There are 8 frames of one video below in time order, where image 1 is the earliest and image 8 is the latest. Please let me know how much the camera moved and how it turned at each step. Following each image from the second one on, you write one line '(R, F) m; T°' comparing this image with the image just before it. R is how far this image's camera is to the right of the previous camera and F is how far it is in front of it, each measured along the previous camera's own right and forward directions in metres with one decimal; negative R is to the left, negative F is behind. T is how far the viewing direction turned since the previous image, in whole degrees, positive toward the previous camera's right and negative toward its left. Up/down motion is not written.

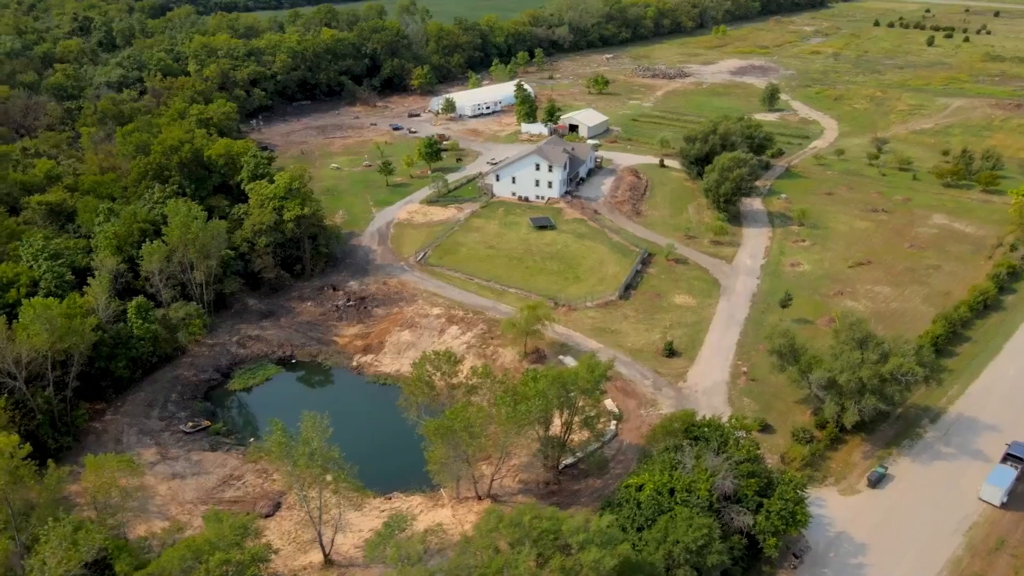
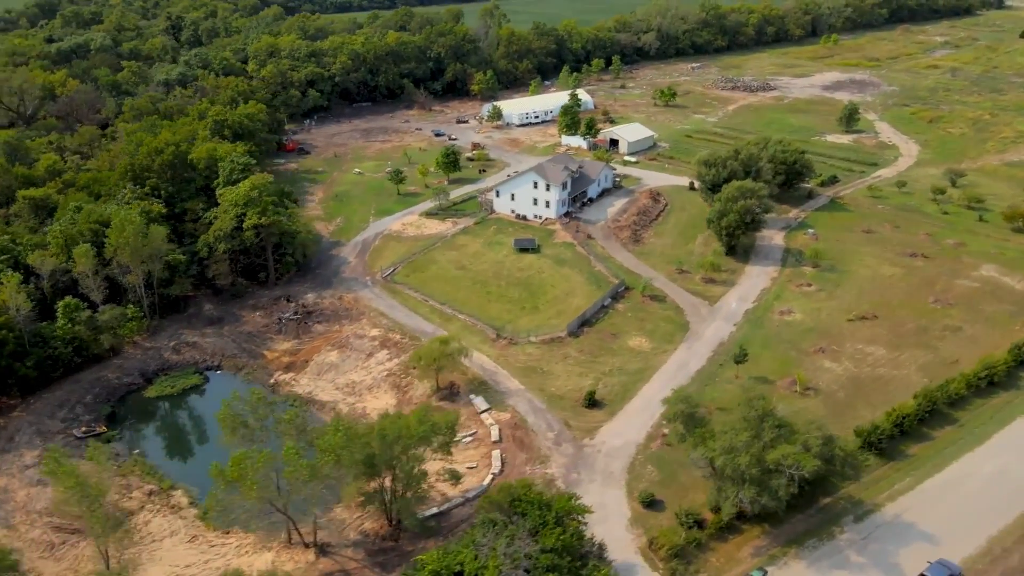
(+11.1, +3.6) m; -10°
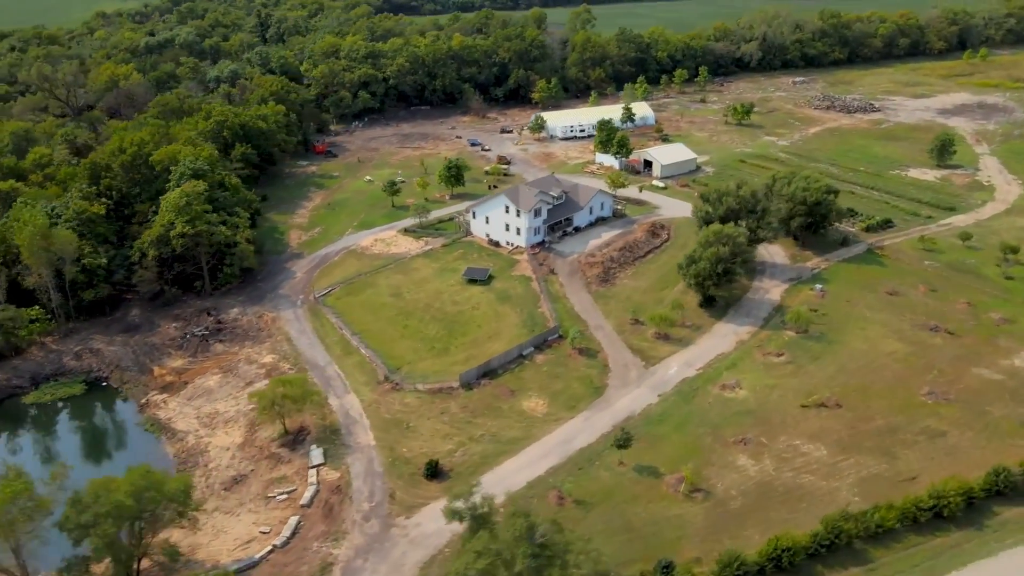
(+13.5, +6.3) m; -11°
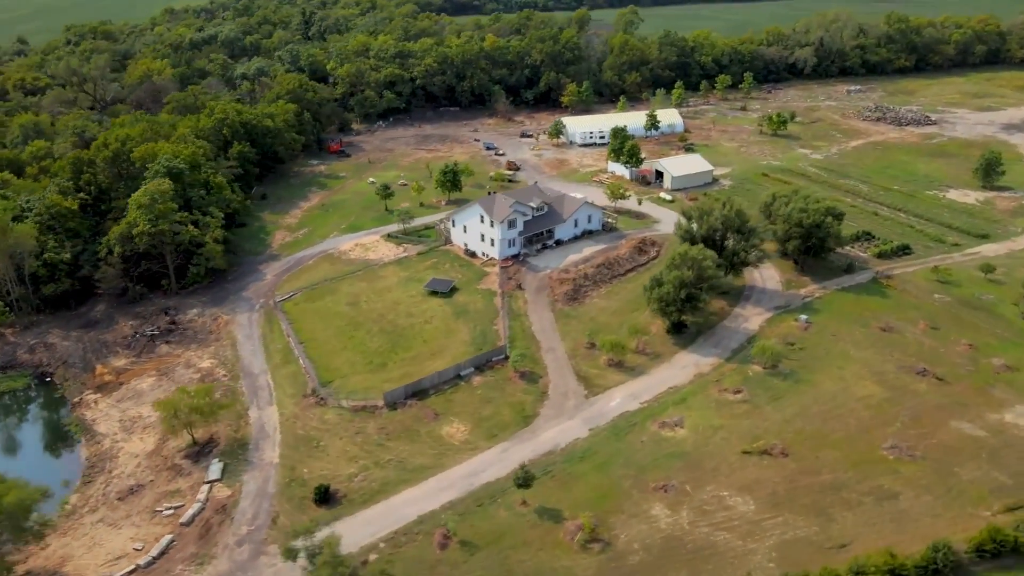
(+7.4, +2.6) m; -6°
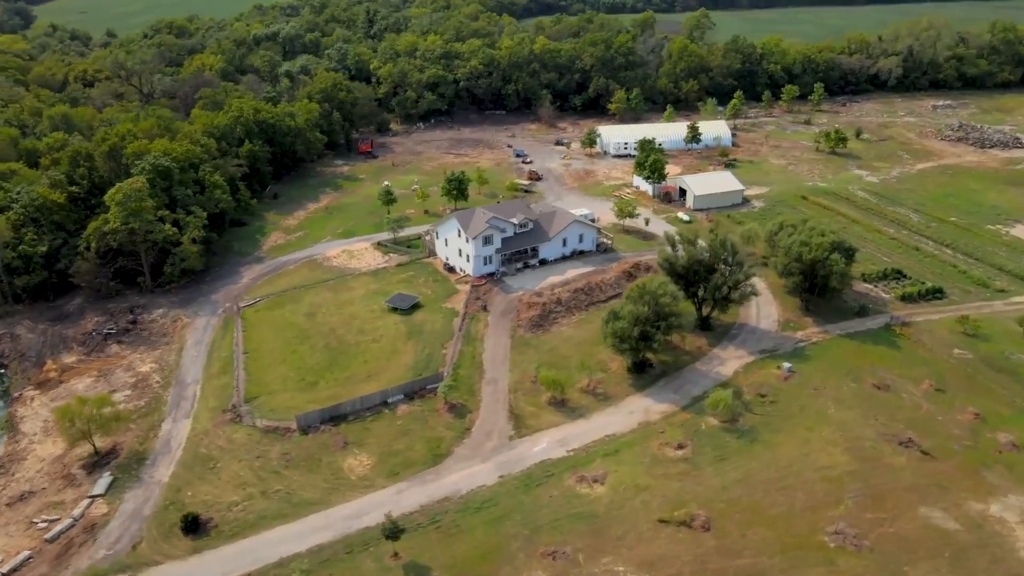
(+8.3, +3.6) m; -8°
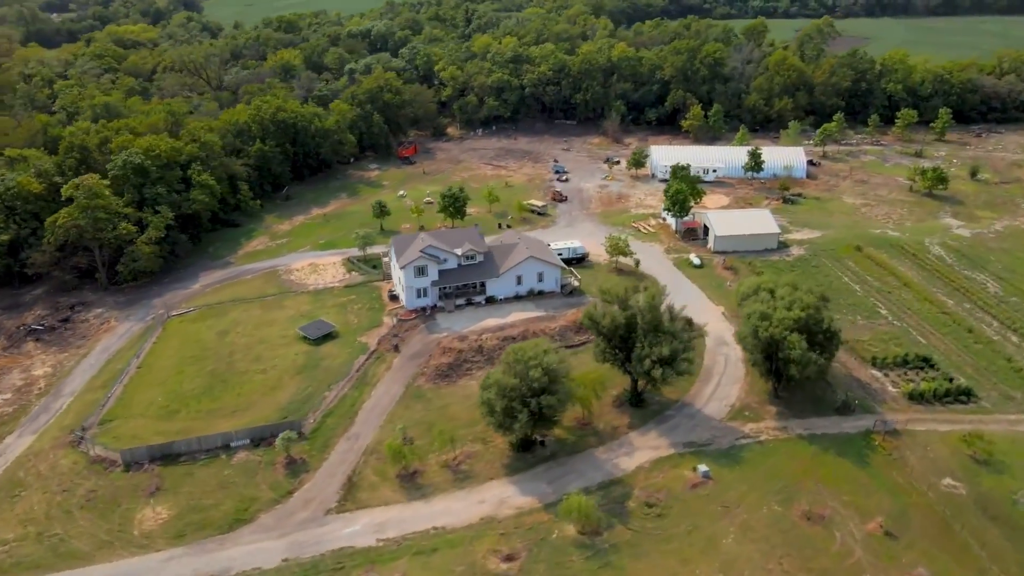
(+13.0, +7.2) m; -12°
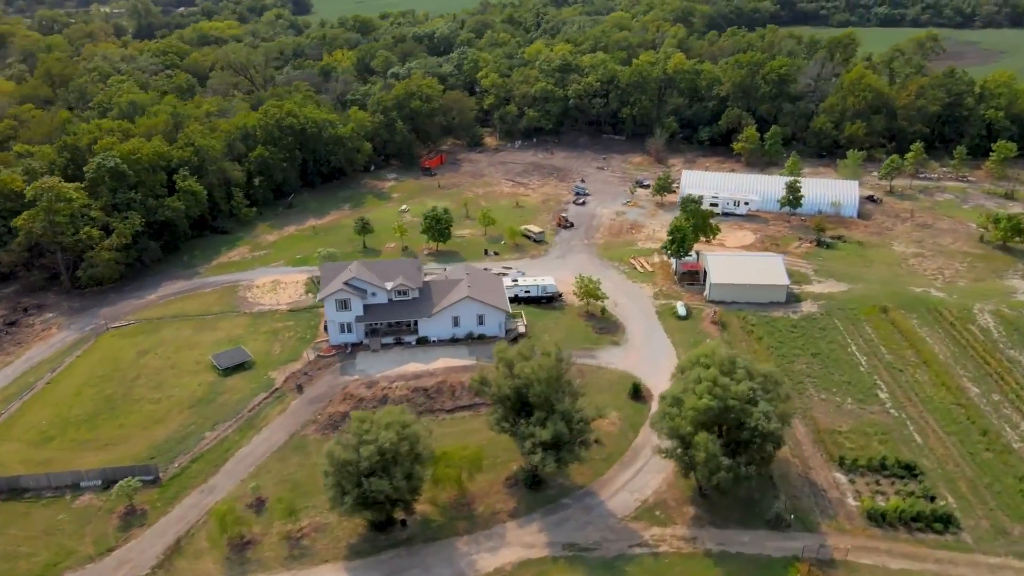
(+9.8, +5.5) m; -9°
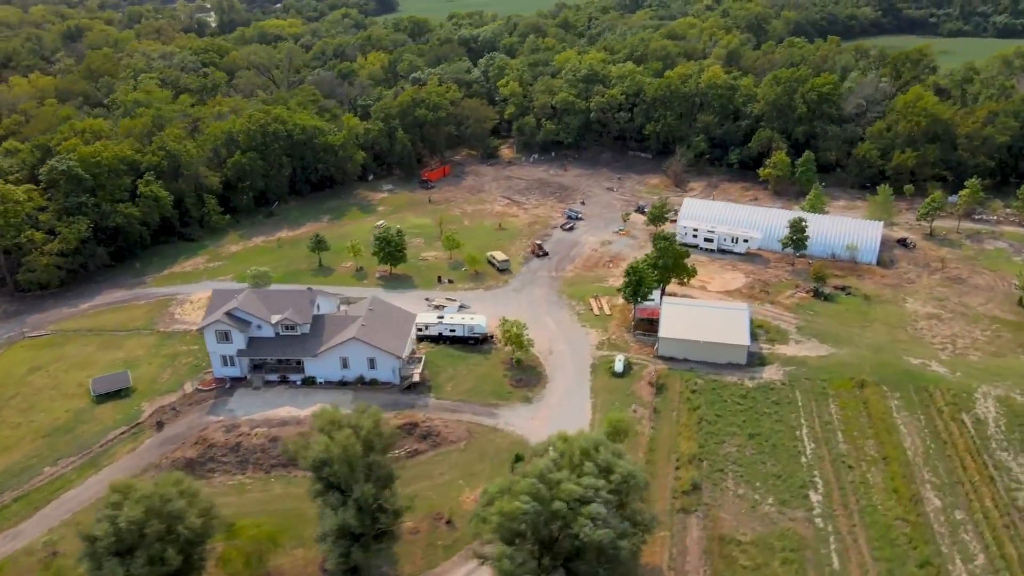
(+10.1, +5.3) m; -8°
